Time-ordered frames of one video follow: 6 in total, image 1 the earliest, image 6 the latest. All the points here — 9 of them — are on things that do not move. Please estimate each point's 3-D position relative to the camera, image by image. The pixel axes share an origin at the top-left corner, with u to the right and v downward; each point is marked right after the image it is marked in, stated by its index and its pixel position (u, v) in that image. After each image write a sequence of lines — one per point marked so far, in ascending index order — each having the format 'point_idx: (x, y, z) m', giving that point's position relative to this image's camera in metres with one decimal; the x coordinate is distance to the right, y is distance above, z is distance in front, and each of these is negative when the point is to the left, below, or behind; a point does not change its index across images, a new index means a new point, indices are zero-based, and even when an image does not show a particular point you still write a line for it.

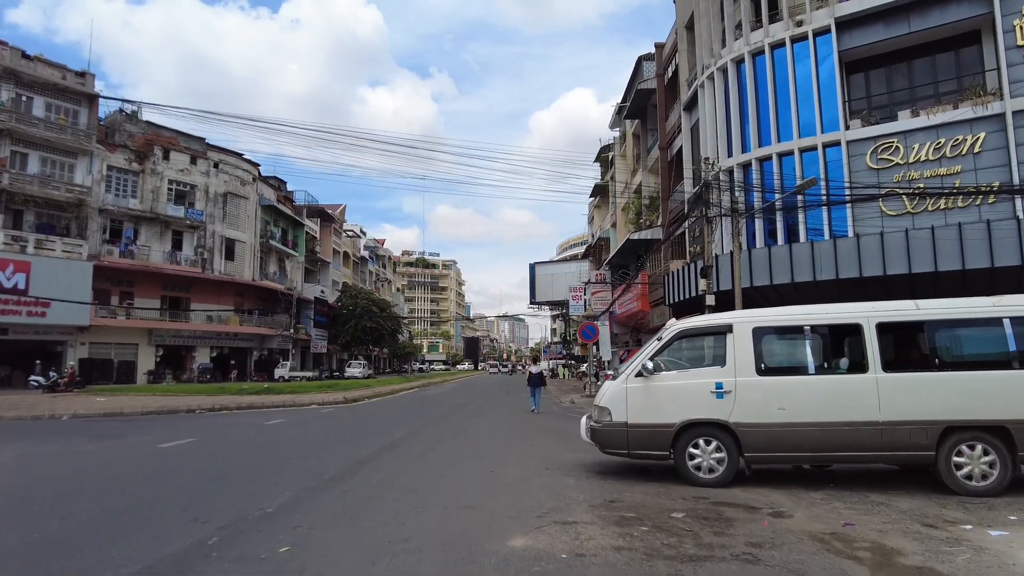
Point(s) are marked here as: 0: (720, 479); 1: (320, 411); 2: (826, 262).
0: (+2.4, -2.2, +7.4) m
1: (-5.6, -3.6, +18.8) m
2: (+9.5, +0.8, +19.5) m
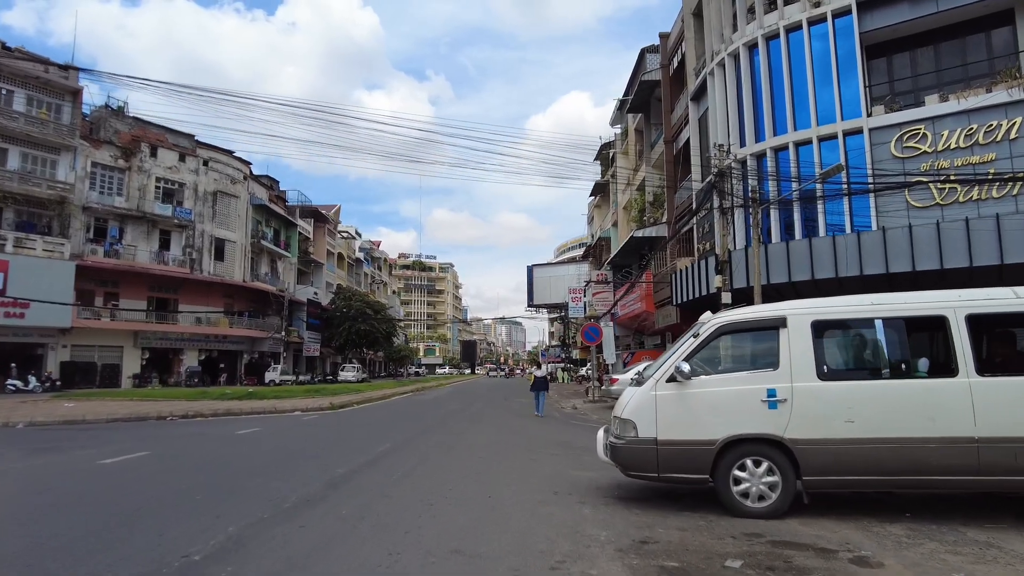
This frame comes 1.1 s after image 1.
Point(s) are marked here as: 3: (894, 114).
0: (+2.4, -2.1, +6.0) m
1: (-5.6, -3.5, +17.3) m
2: (+9.4, +0.8, +18.1) m
3: (+11.3, +5.1, +19.0) m
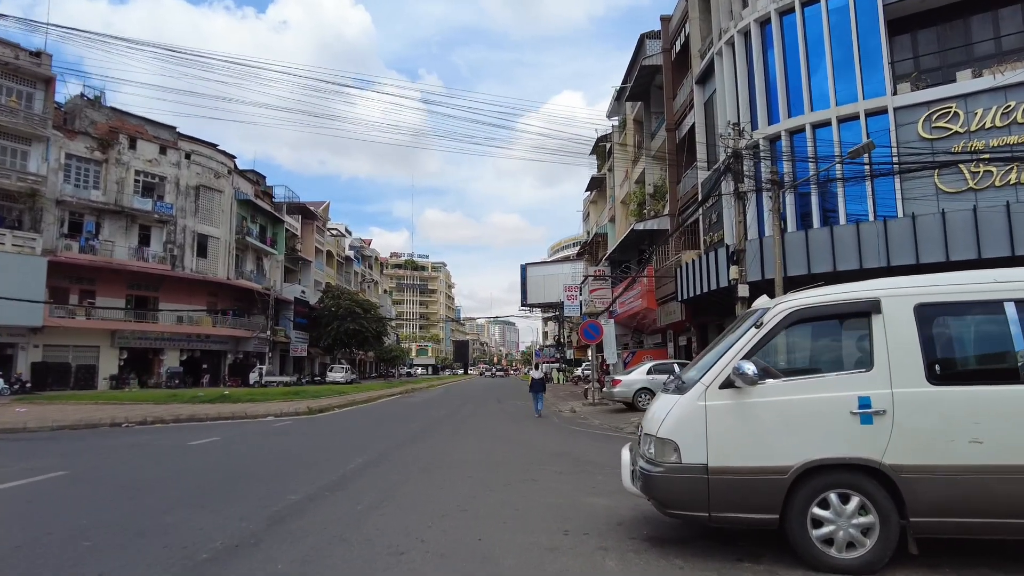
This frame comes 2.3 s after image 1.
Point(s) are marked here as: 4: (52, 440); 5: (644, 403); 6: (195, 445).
0: (+2.4, -1.9, +4.4) m
1: (-5.8, -3.3, +15.6) m
2: (+9.3, +1.0, +16.5) m
3: (+11.1, +5.3, +17.5) m
4: (-8.8, -2.9, +12.4) m
5: (+4.0, -3.5, +19.8) m
6: (-5.8, -2.9, +11.8) m
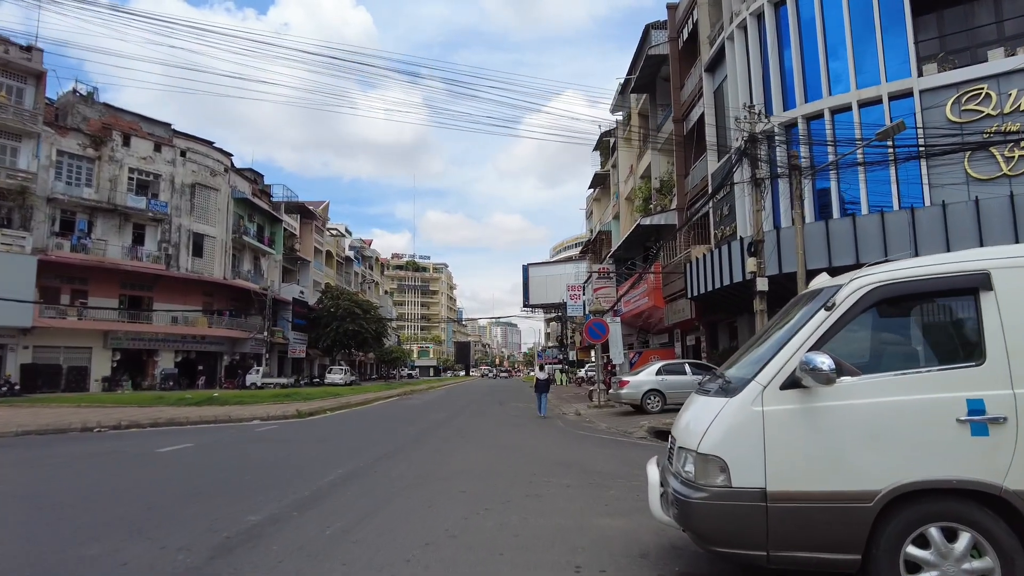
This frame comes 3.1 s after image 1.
0: (+2.4, -1.7, +3.3) m
1: (-5.7, -3.2, +14.5) m
2: (+9.3, +1.2, +15.4) m
3: (+11.1, +5.5, +16.4) m
4: (-8.8, -2.8, +11.3) m
5: (+4.1, -3.4, +18.6) m
6: (-5.8, -2.7, +10.7) m
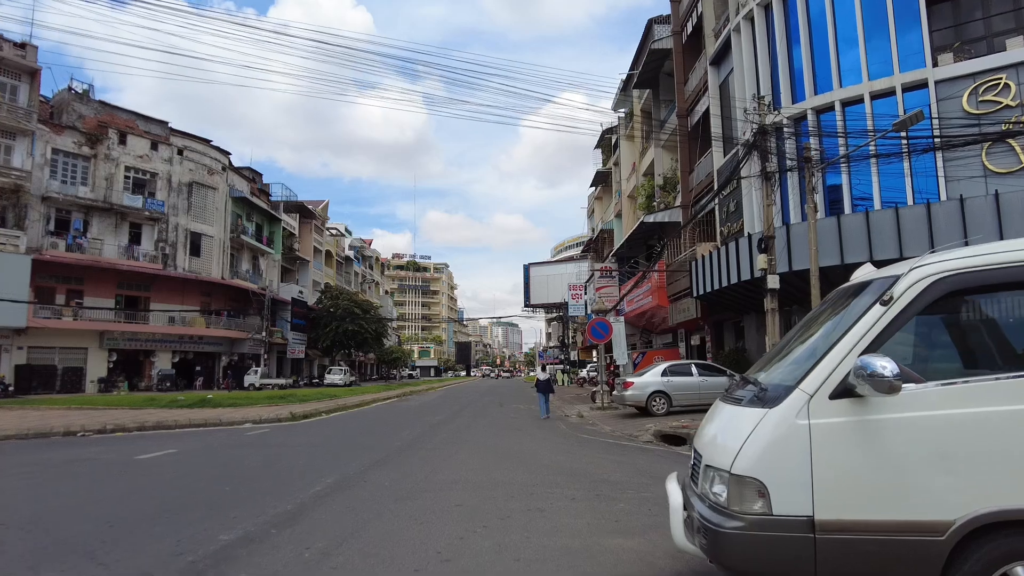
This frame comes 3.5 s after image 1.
0: (+2.4, -1.6, +2.7) m
1: (-5.7, -3.2, +13.9) m
2: (+9.3, +1.2, +14.8) m
3: (+11.1, +5.5, +15.8) m
4: (-8.8, -2.7, +10.8) m
5: (+4.1, -3.3, +18.1) m
6: (-5.8, -2.7, +10.1) m
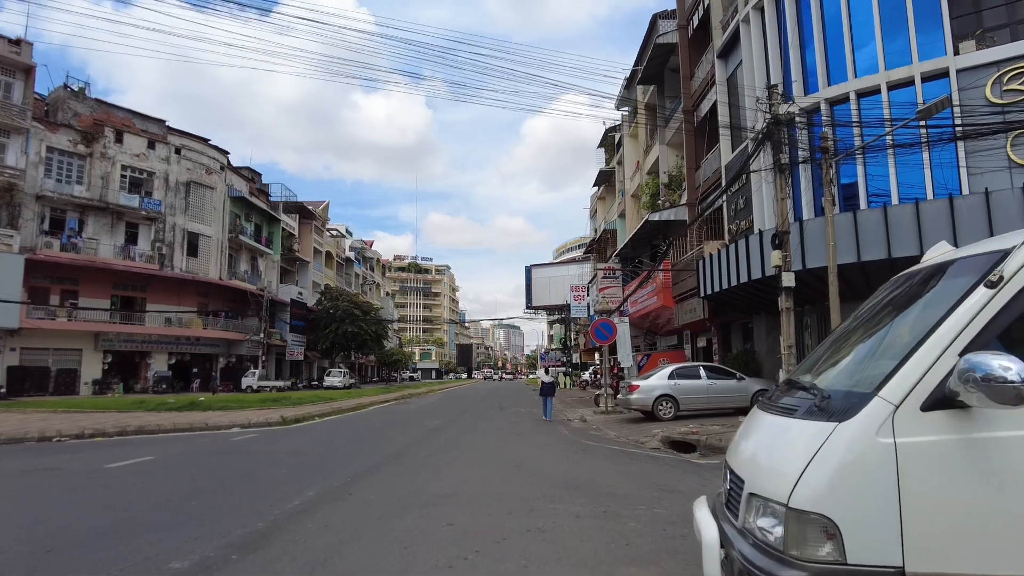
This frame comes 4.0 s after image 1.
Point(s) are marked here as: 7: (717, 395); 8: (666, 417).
0: (+2.4, -1.6, +2.0) m
1: (-5.7, -3.1, +13.2) m
2: (+9.3, +1.3, +14.1) m
3: (+11.2, +5.5, +15.1) m
4: (-8.8, -2.7, +10.1) m
5: (+4.1, -3.3, +17.3) m
6: (-5.8, -2.6, +9.4) m
7: (+5.5, -2.9, +17.4) m
8: (+4.1, -3.5, +17.3) m
